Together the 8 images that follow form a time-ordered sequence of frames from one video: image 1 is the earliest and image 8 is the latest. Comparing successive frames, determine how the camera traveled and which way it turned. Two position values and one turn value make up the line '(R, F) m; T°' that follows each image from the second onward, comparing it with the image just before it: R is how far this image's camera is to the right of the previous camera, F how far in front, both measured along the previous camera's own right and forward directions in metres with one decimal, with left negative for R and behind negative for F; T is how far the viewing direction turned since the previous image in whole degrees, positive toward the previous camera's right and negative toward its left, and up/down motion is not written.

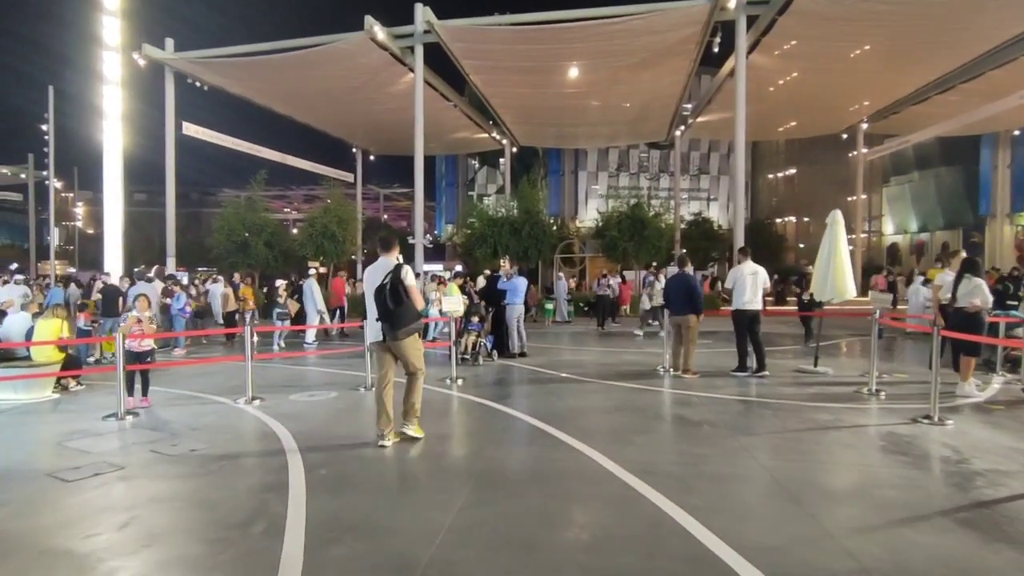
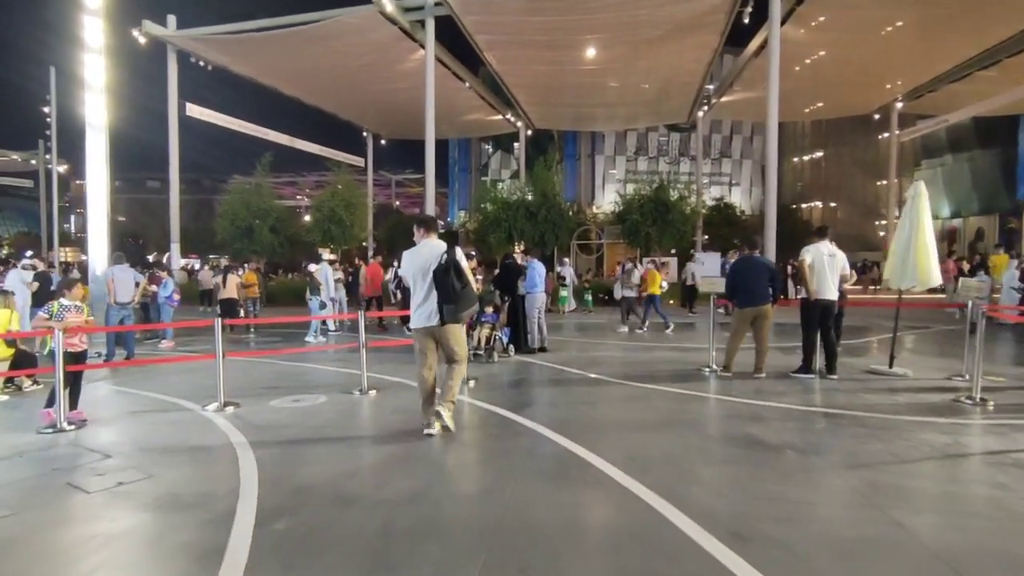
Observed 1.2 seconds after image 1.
(-0.1, +1.5) m; -1°
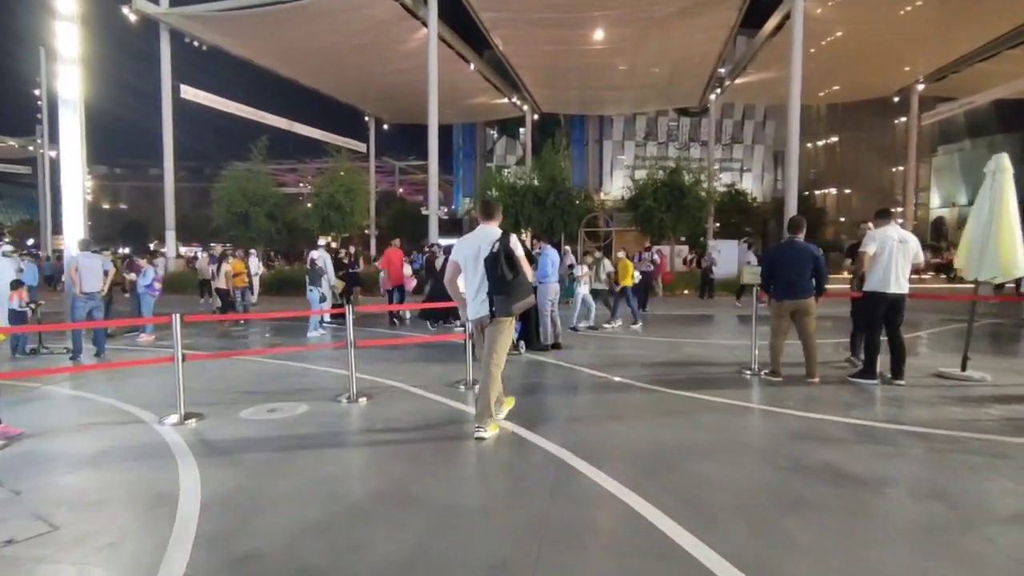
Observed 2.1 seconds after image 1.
(-0.1, +1.2) m; 0°
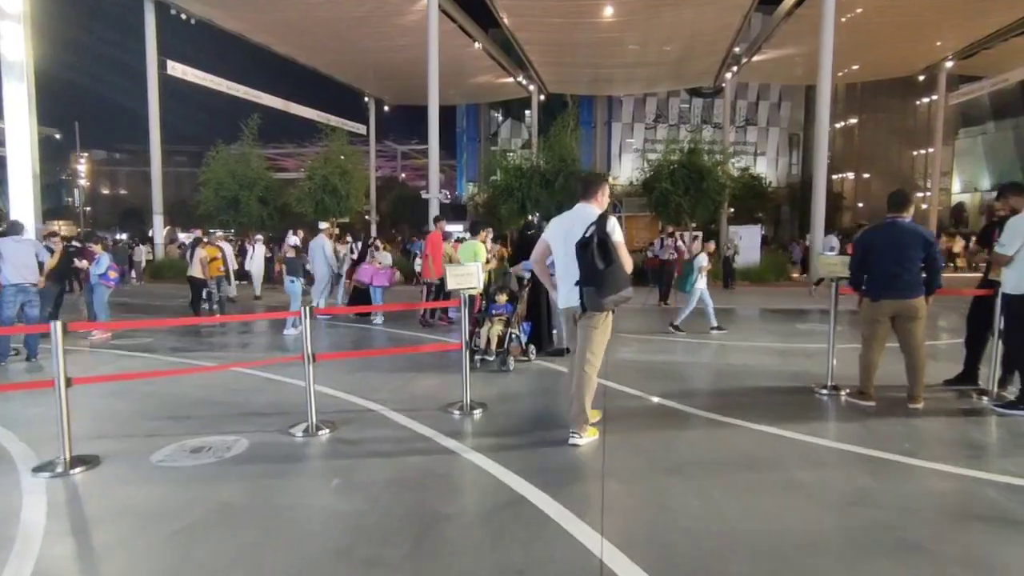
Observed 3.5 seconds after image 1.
(-0.1, +1.8) m; 0°
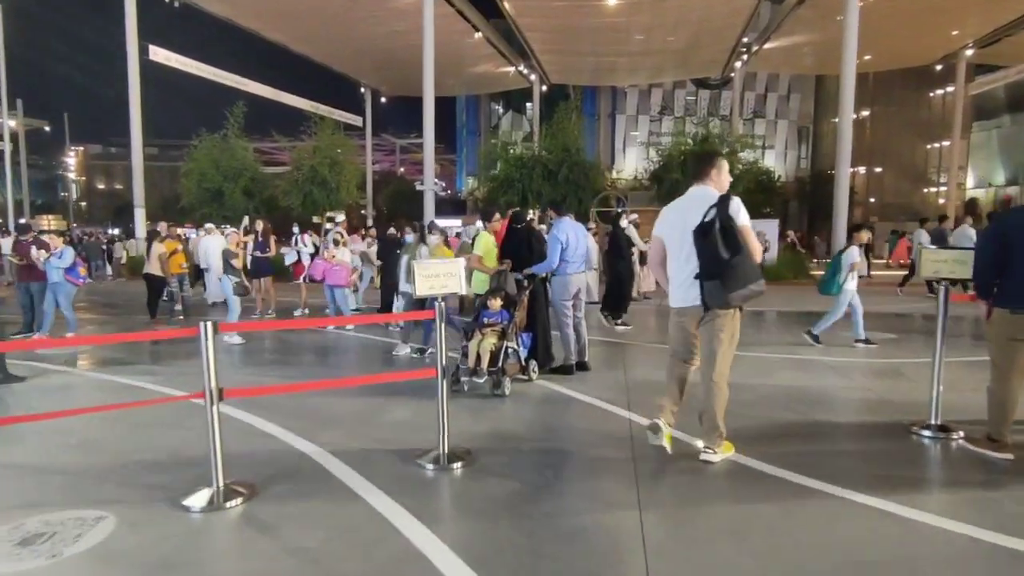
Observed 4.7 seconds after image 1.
(+0.1, +1.6) m; 0°
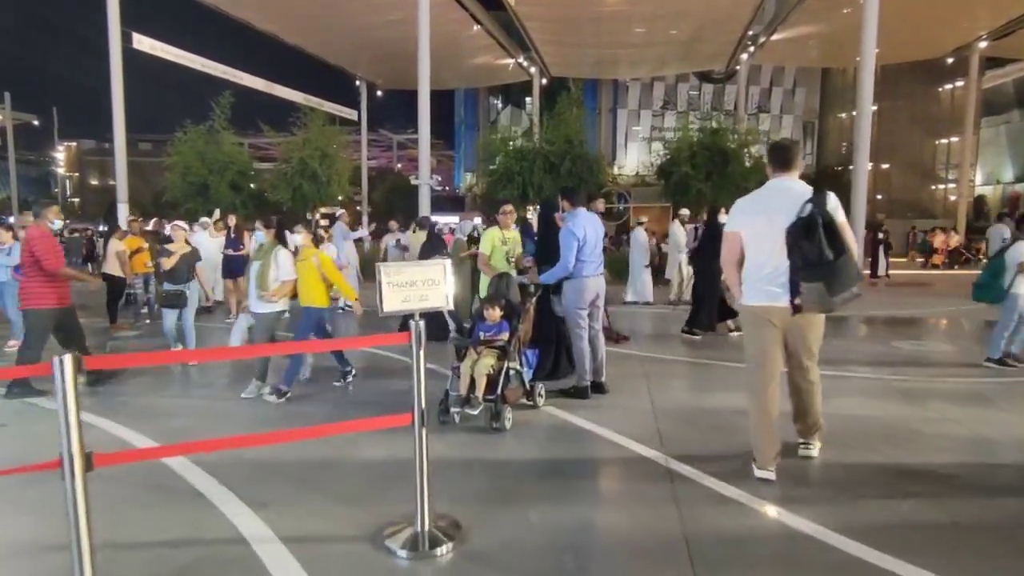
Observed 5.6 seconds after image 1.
(0.0, +1.2) m; 0°
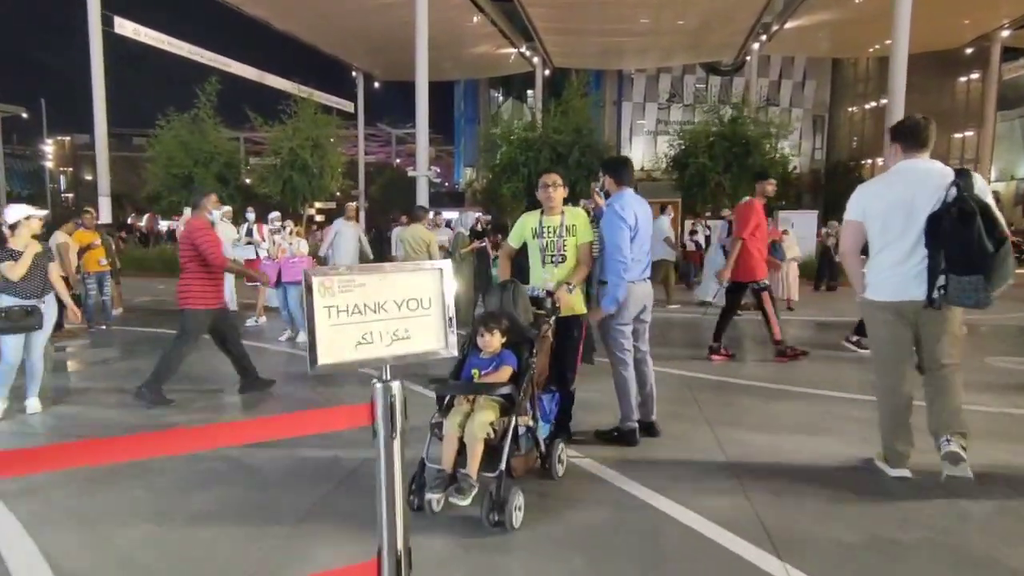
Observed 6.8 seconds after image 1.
(-0.2, +1.5) m; 0°
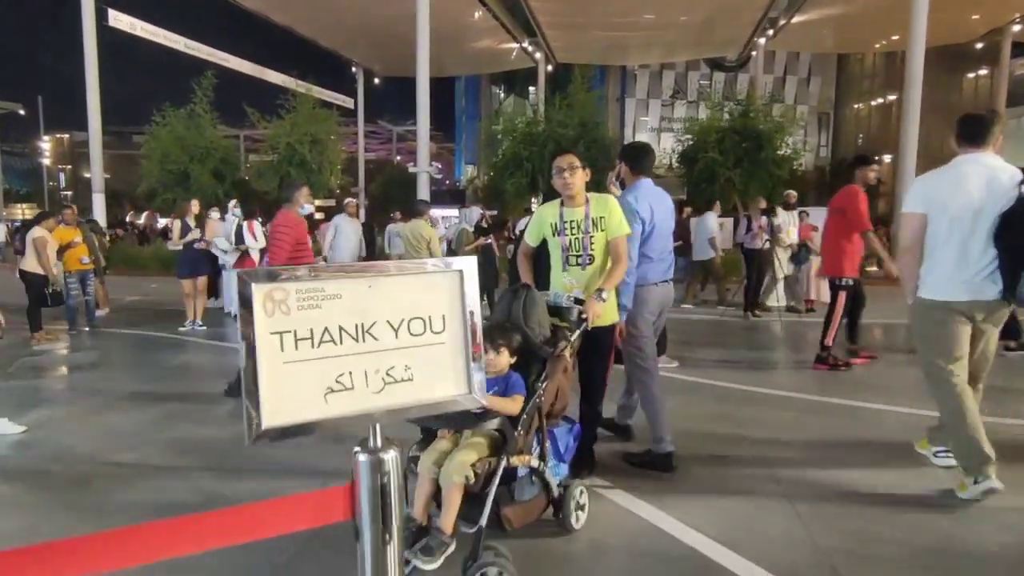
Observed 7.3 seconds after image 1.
(-0.1, +0.6) m; 0°
